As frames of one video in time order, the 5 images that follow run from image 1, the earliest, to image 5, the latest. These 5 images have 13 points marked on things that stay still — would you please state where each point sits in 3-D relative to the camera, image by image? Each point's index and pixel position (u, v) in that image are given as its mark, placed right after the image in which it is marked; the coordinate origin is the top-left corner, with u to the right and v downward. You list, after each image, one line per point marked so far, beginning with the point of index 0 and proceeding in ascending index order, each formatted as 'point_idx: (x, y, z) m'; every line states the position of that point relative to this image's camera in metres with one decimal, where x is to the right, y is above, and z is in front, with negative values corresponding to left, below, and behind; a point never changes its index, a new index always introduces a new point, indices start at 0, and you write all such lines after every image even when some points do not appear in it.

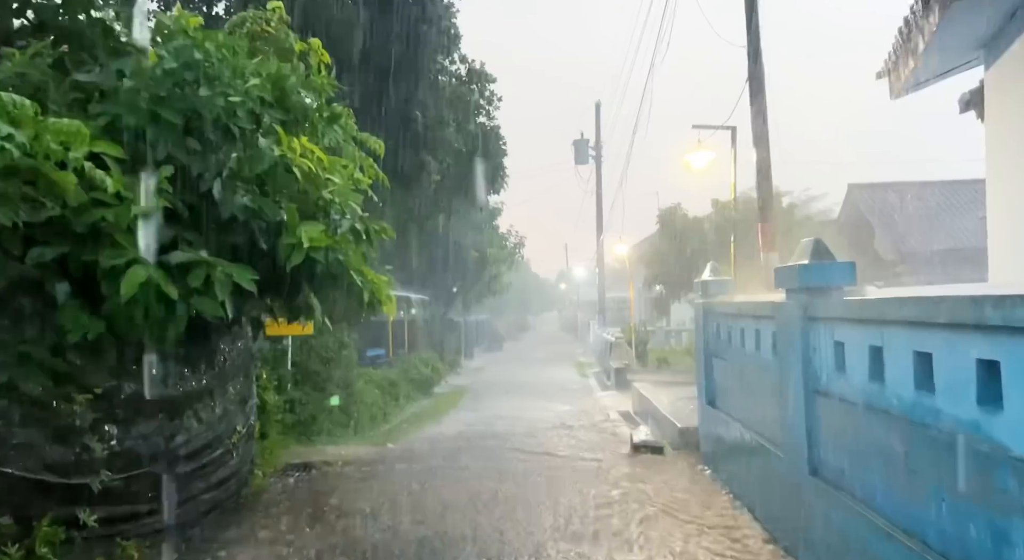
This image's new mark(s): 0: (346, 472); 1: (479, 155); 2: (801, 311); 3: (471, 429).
0: (-1.8, -2.0, +9.1) m
1: (-0.6, +2.4, +16.5) m
2: (+1.8, -0.2, +5.2) m
3: (-0.6, -2.3, +13.3) m
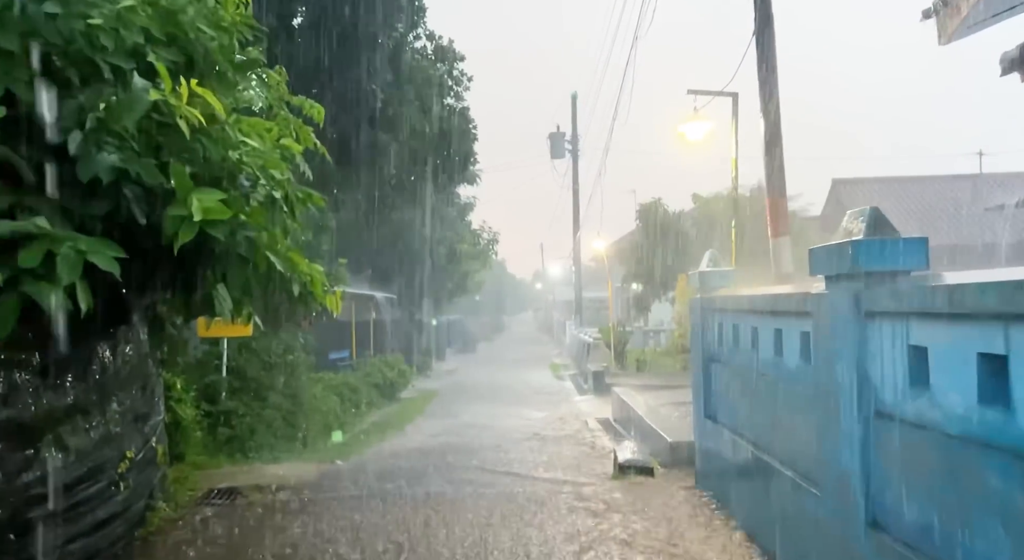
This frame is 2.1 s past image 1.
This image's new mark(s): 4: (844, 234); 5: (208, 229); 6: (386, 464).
0: (-2.1, -2.0, +7.7) m
1: (-1.1, +2.5, +15.1) m
2: (+1.5, -0.1, +3.9) m
3: (-1.1, -2.3, +11.9) m
4: (+1.6, +0.2, +4.1) m
5: (-1.7, +0.3, +4.7) m
6: (-1.5, -2.1, +9.9) m
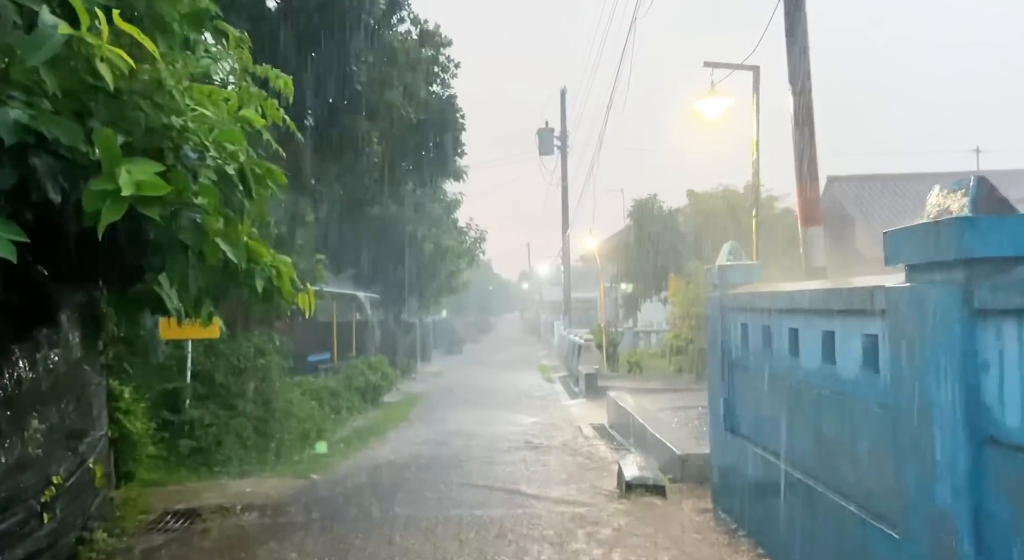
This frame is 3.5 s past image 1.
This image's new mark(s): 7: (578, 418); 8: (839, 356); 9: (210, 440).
0: (-2.1, -1.9, +6.8) m
1: (-1.3, +2.5, +14.2) m
2: (+1.6, -0.1, +3.1) m
3: (-1.2, -2.2, +11.1) m
4: (+1.6, +0.3, +3.3) m
5: (-1.6, +0.3, +3.8) m
6: (-1.5, -2.1, +9.0) m
7: (+1.2, -2.5, +15.4) m
8: (+1.6, -0.4, +4.2) m
9: (-3.2, -1.7, +9.2) m
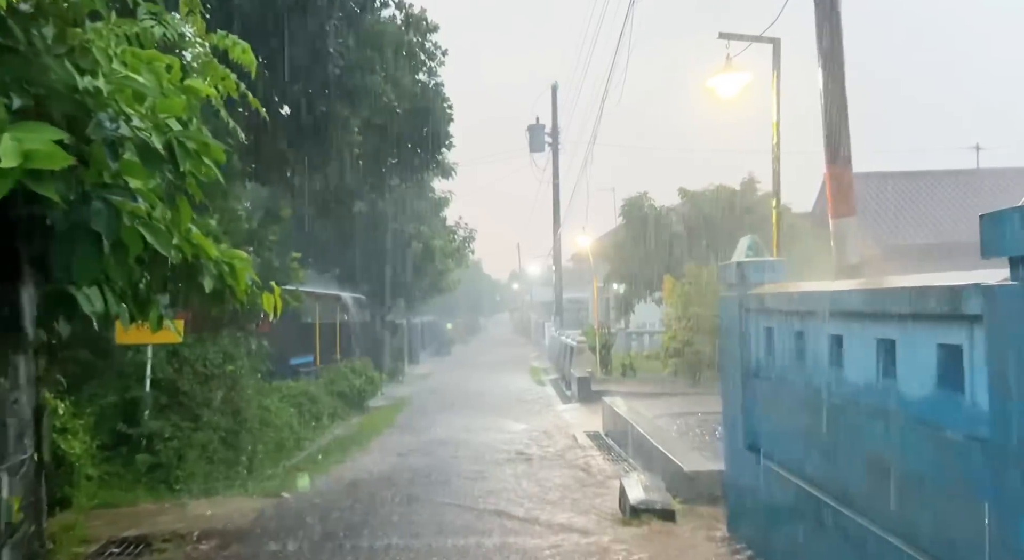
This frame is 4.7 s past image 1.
0: (-2.2, -1.9, +6.0) m
1: (-1.4, +2.5, +13.4) m
2: (+1.5, -0.1, +2.3) m
3: (-1.3, -2.2, +10.3) m
4: (+1.6, +0.3, +2.5) m
5: (-1.7, +0.3, +3.0) m
6: (-1.6, -2.1, +8.2) m
7: (+1.0, -2.5, +14.6) m
8: (+1.6, -0.4, +3.5) m
9: (-3.3, -1.7, +8.4) m
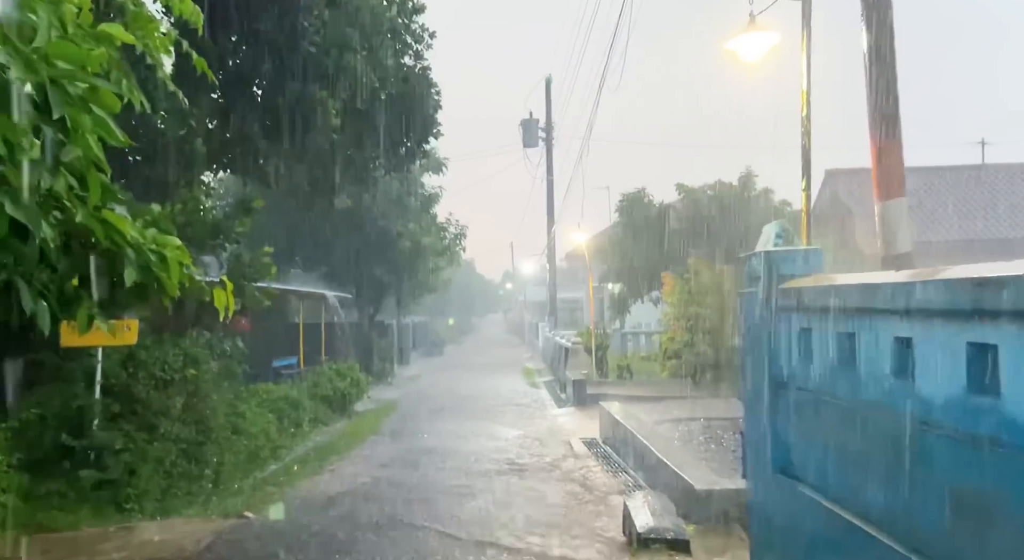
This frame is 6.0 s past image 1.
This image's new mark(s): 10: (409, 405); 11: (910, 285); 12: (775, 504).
0: (-2.3, -1.9, +5.1) m
1: (-1.5, +2.6, +12.6) m
2: (+1.5, 0.0, +1.5) m
3: (-1.4, -2.2, +9.4) m
4: (+1.5, +0.3, +1.7) m
5: (-1.7, +0.4, +2.1) m
6: (-1.7, -2.0, +7.3) m
7: (+0.9, -2.4, +13.8) m
8: (+1.5, -0.3, +2.7) m
9: (-3.4, -1.7, +7.5) m
10: (-2.3, -2.7, +18.7) m
11: (+1.5, 0.0, +3.3) m
12: (+1.5, -1.3, +4.9) m
